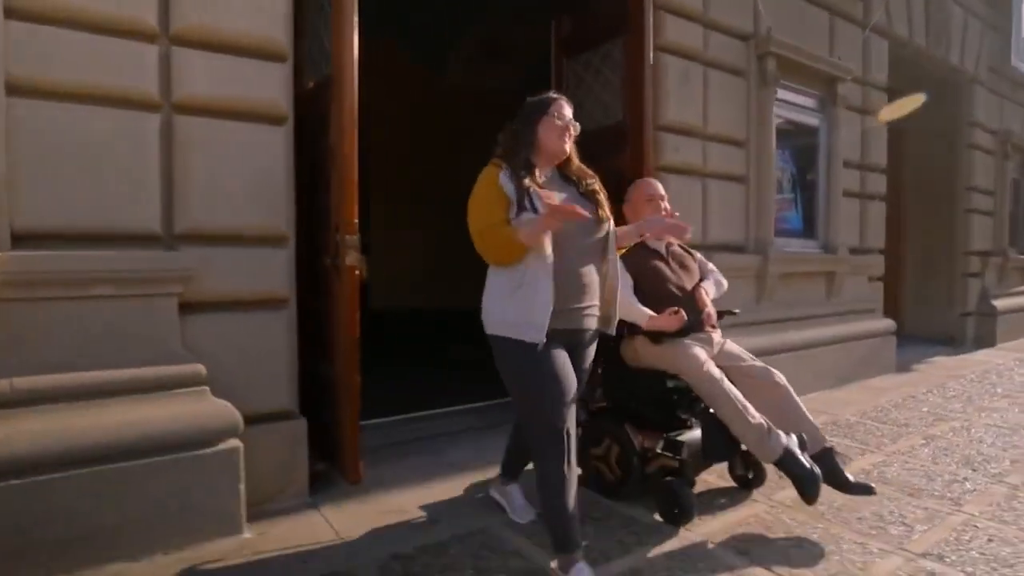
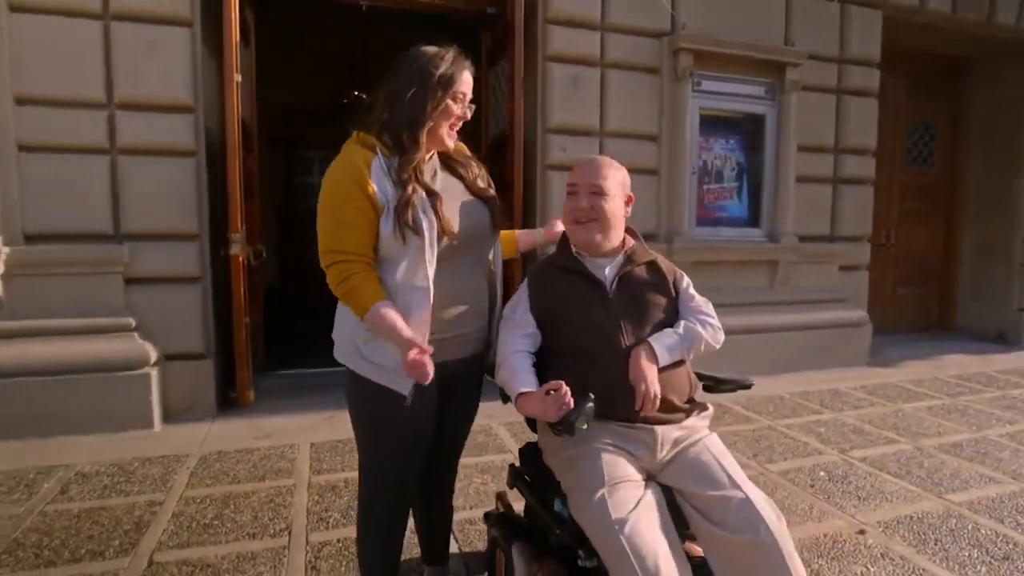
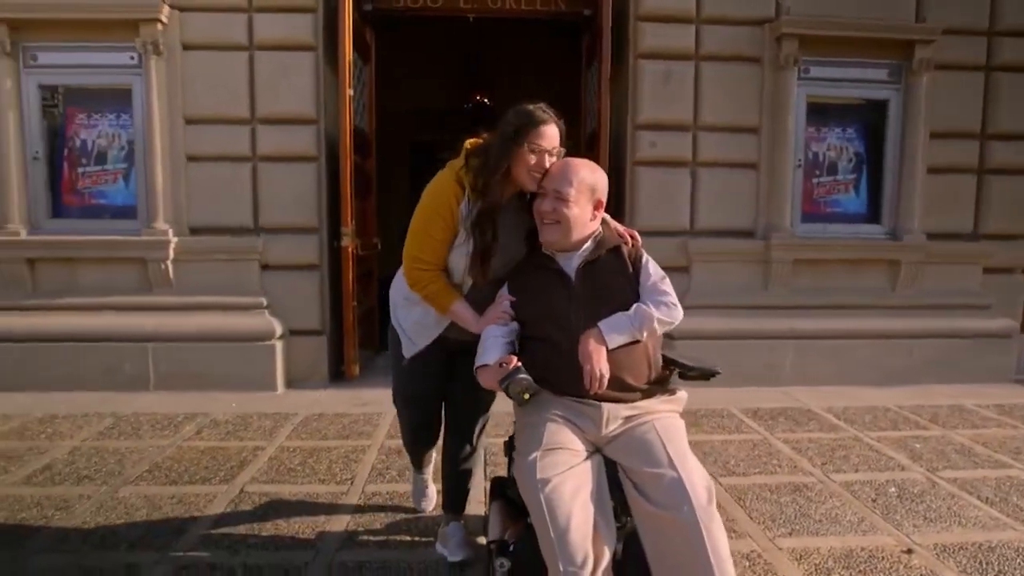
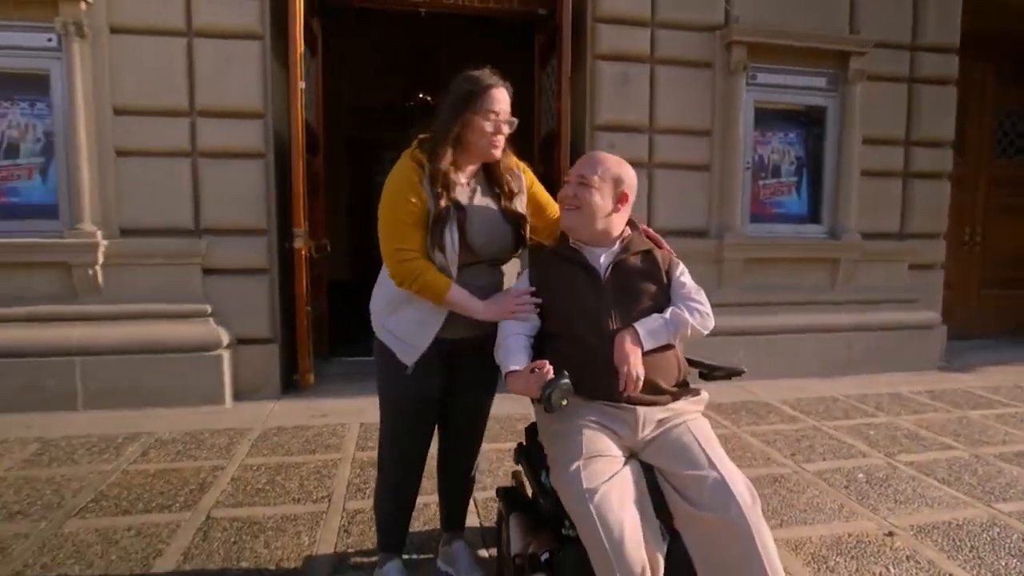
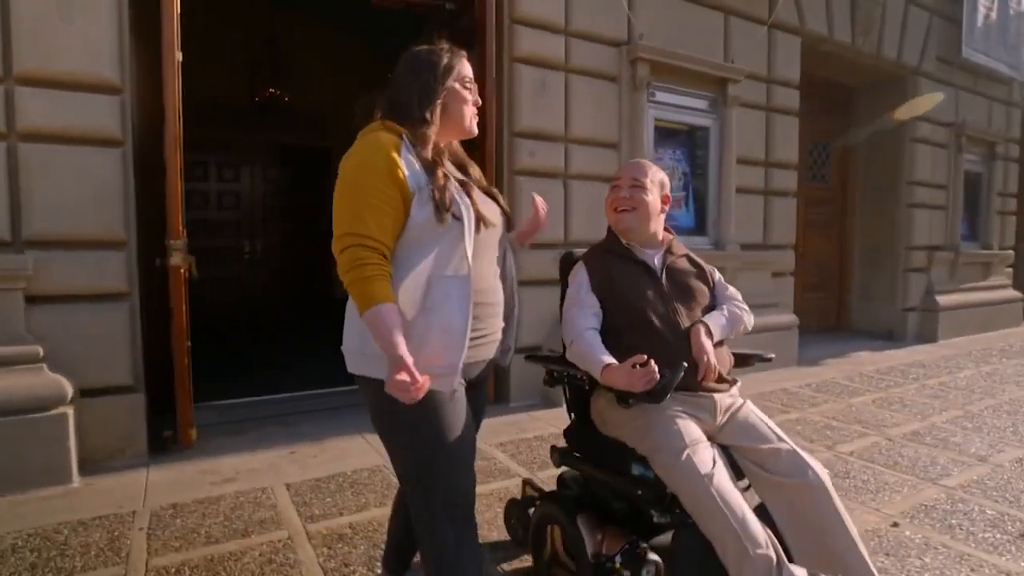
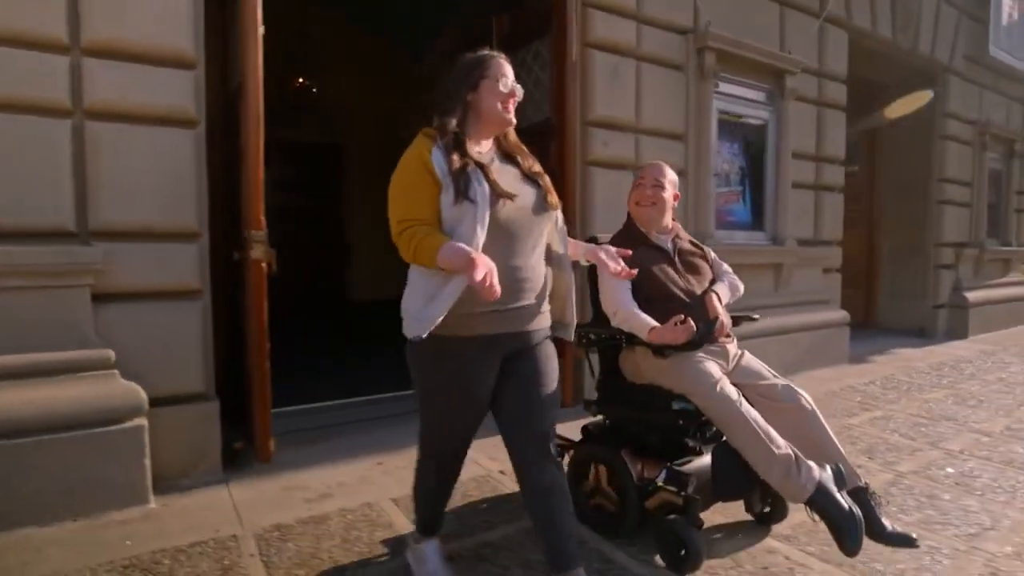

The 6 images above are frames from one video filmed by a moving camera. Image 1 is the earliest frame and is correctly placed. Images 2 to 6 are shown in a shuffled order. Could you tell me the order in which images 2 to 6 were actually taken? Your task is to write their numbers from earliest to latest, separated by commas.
6, 5, 2, 4, 3
